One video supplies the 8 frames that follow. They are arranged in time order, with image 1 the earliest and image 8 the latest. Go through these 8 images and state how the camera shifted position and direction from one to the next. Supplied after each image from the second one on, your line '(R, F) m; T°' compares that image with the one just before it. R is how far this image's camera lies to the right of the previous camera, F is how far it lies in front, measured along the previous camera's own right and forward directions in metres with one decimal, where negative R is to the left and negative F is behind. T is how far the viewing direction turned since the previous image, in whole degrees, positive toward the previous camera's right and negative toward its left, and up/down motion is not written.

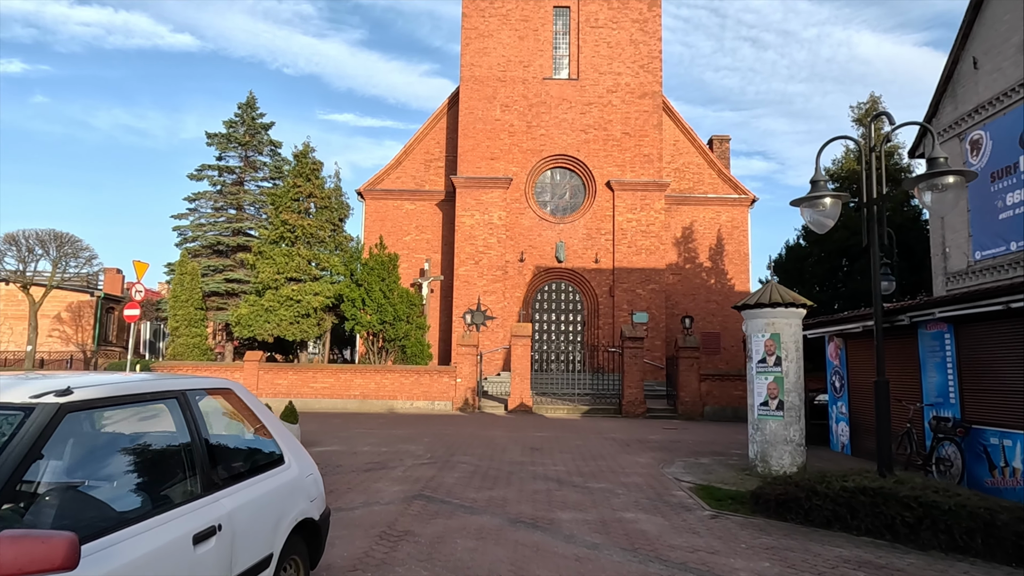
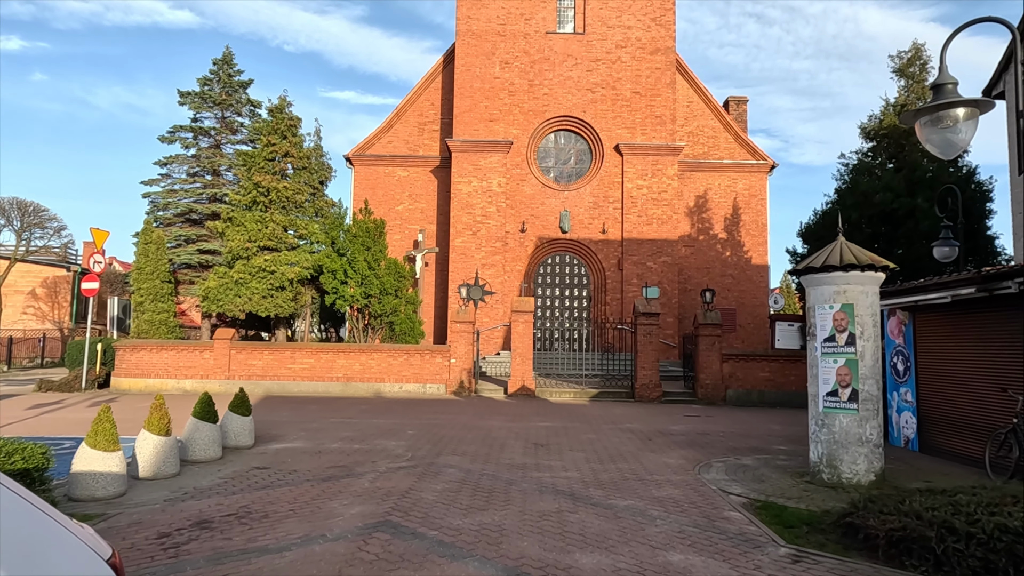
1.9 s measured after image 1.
(0.0, +2.1) m; 0°
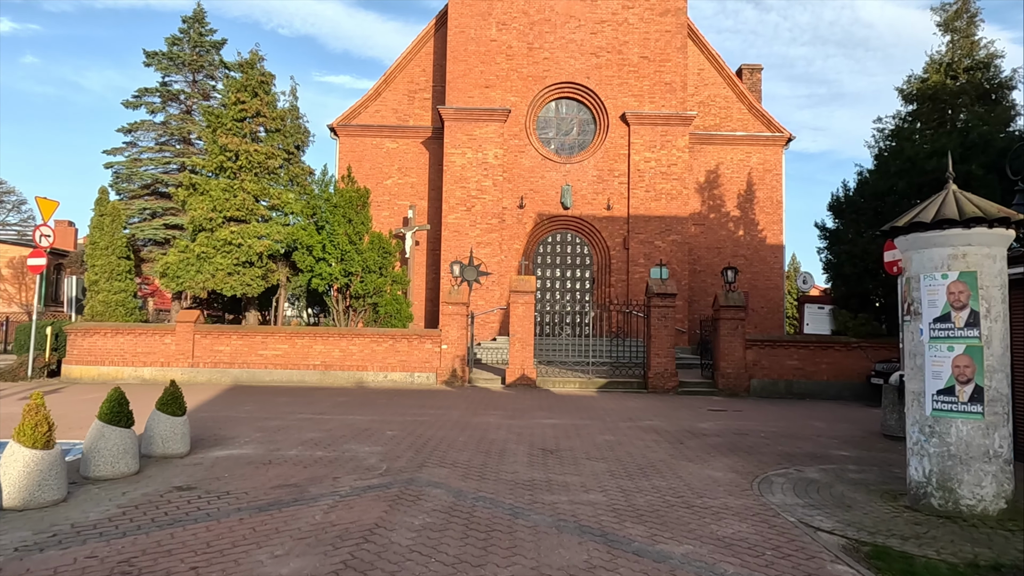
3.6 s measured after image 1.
(-0.1, +2.0) m; 0°
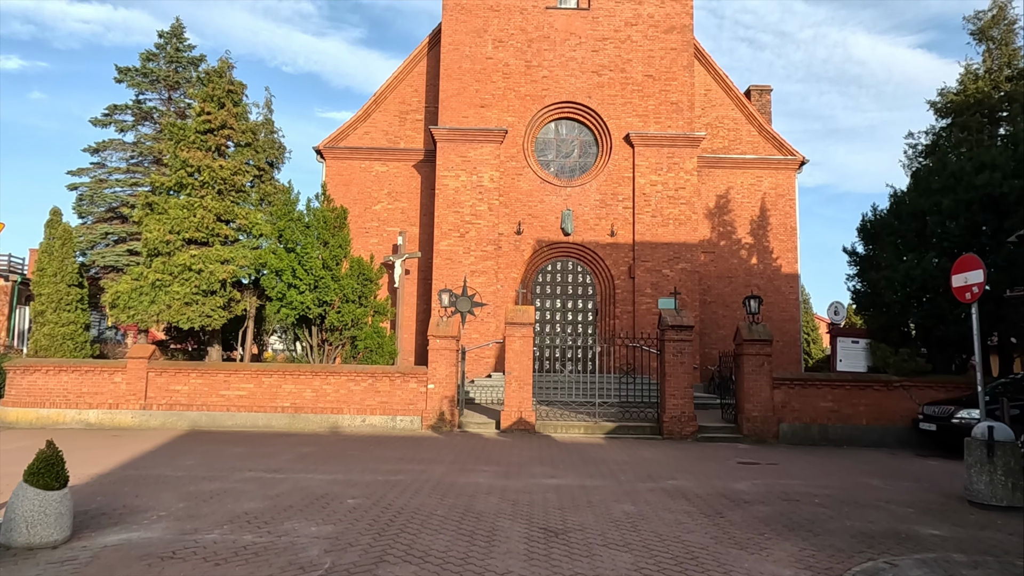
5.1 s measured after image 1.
(+0.1, +1.8) m; 0°
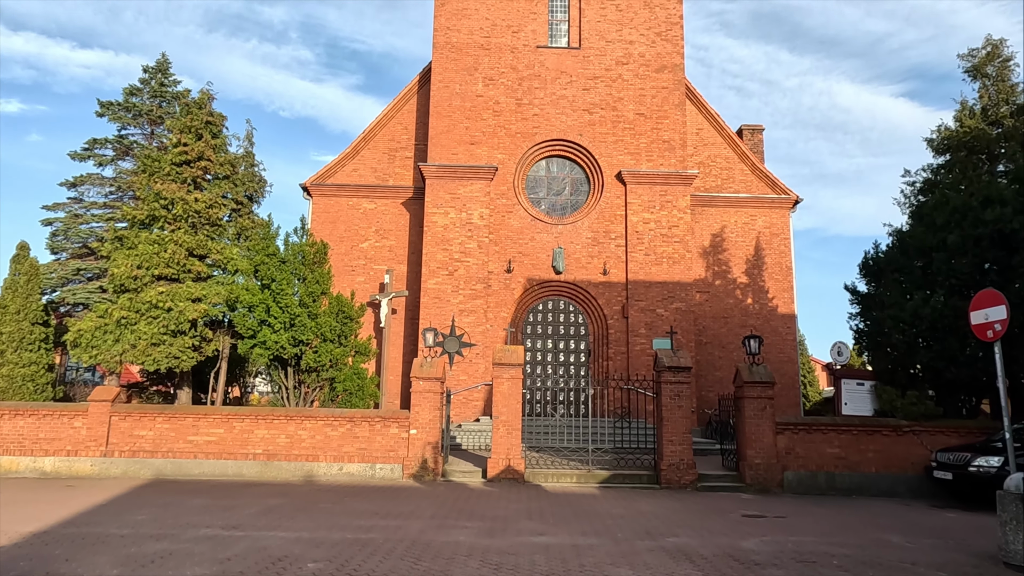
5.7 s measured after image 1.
(+0.1, +0.7) m; +1°
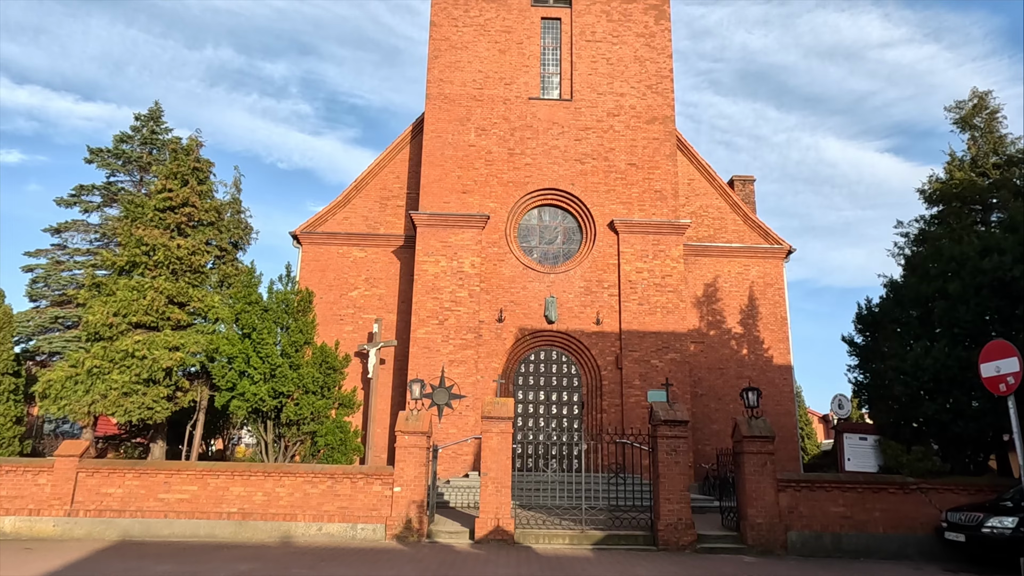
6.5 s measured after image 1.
(+0.1, +0.4) m; +1°
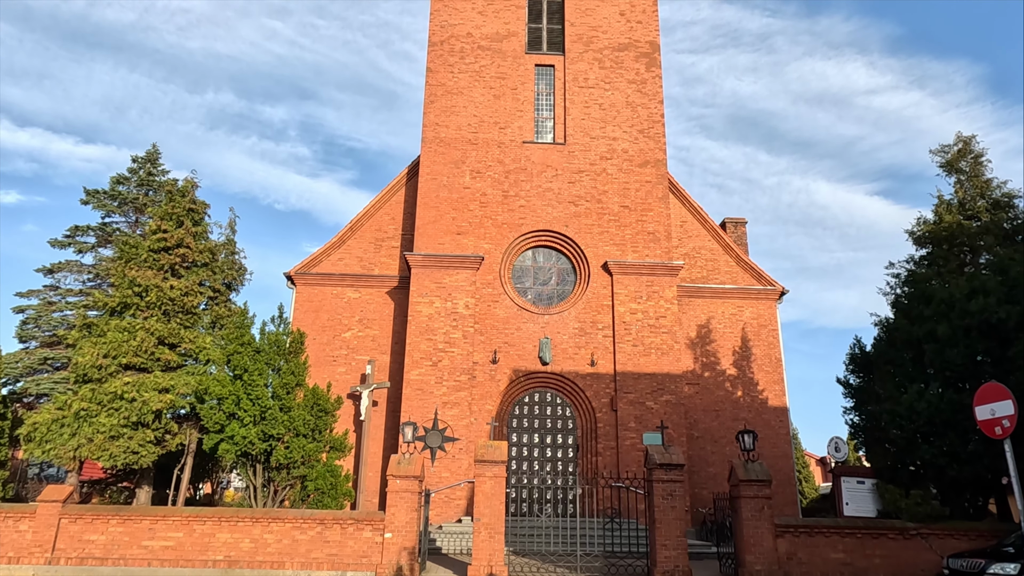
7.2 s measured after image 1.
(0.0, 0.0) m; 0°
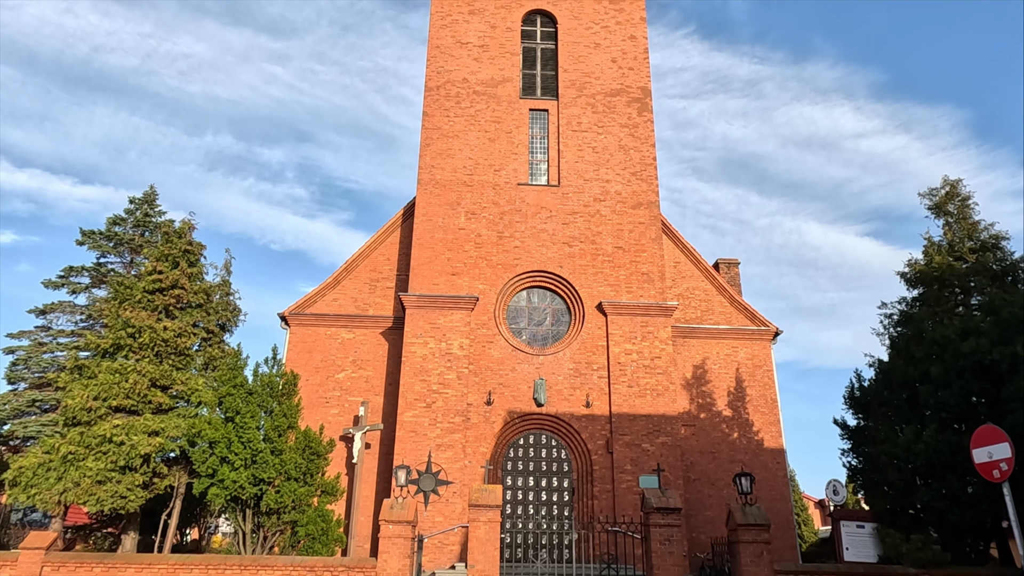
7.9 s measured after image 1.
(0.0, 0.0) m; 0°
